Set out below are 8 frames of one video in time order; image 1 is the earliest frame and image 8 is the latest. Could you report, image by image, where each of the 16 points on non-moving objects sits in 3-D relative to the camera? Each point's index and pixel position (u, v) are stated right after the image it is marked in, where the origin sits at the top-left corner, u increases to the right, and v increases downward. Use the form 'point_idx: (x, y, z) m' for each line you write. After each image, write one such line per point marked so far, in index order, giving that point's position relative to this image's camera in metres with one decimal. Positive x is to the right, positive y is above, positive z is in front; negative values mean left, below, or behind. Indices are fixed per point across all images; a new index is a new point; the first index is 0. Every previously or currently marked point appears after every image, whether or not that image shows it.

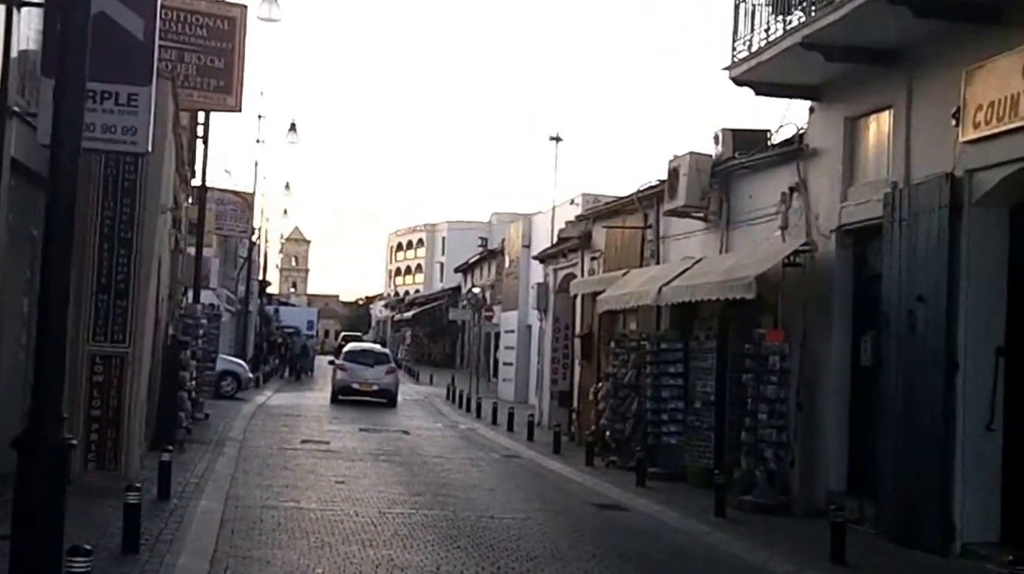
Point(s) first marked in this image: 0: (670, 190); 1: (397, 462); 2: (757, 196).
0: (+2.5, +1.5, +19.2) m
1: (-1.8, -2.8, +19.8) m
2: (+3.5, +1.3, +17.1) m
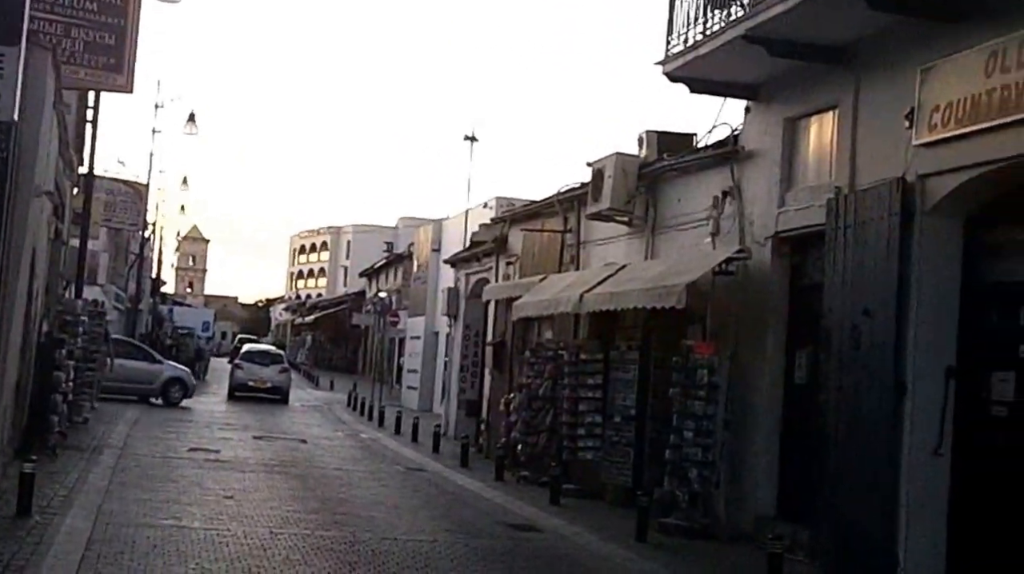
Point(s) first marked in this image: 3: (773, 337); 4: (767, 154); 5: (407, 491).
0: (+1.2, +1.4, +18.2) m
1: (-3.3, -2.8, +18.5) m
2: (+2.3, +1.2, +16.2) m
3: (+2.9, -0.6, +13.5) m
4: (+2.9, +1.5, +14.0) m
5: (-1.5, -3.0, +17.7) m
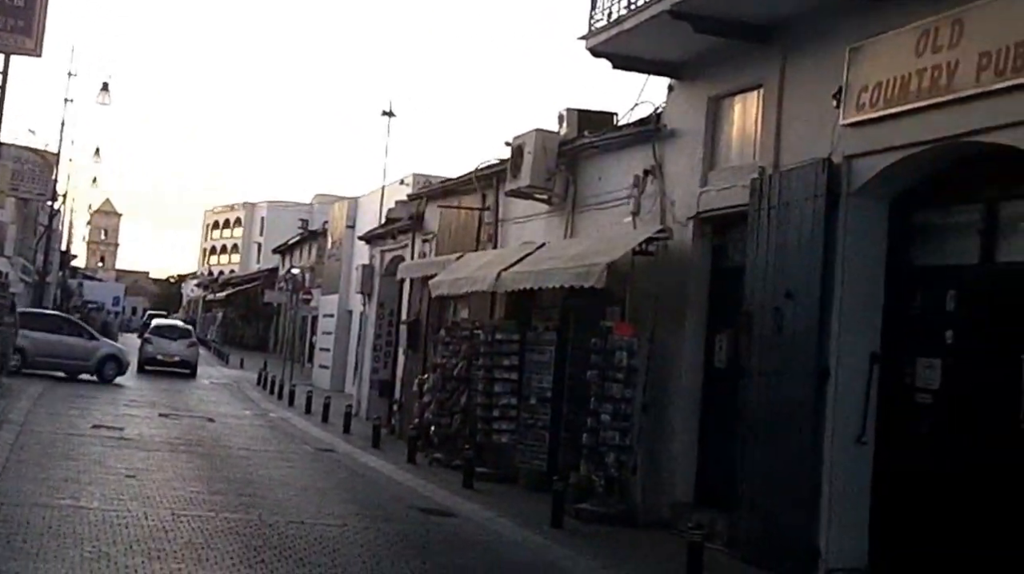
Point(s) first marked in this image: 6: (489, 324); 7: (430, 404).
0: (0.0, +1.7, +17.8) m
1: (-4.6, -2.4, +17.8) m
2: (+1.2, +1.4, +15.9) m
3: (+2.0, -0.4, +13.3) m
4: (+2.0, +1.7, +13.7) m
5: (-2.8, -2.6, +17.2) m
6: (-0.4, -0.5, +17.5) m
7: (-1.3, -1.9, +19.4) m
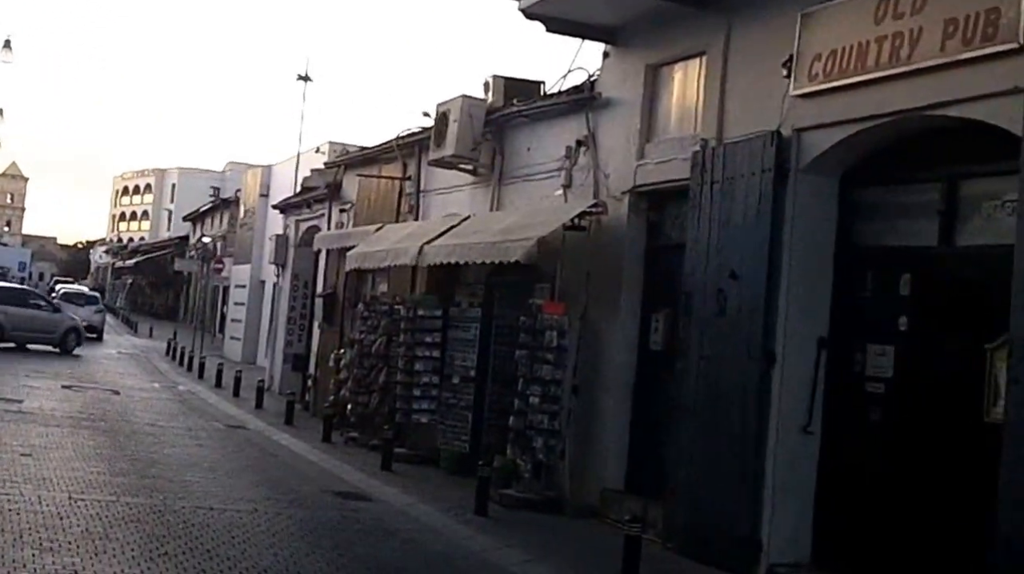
0: (-1.1, +2.1, +17.0) m
1: (-5.7, -2.0, +16.8) m
2: (+0.3, +1.7, +15.2) m
3: (+1.2, -0.1, +12.7) m
4: (+1.2, +2.0, +13.1) m
5: (-3.8, -2.2, +16.3) m
6: (-1.4, -0.2, +16.8) m
7: (-2.5, -1.4, +18.6) m
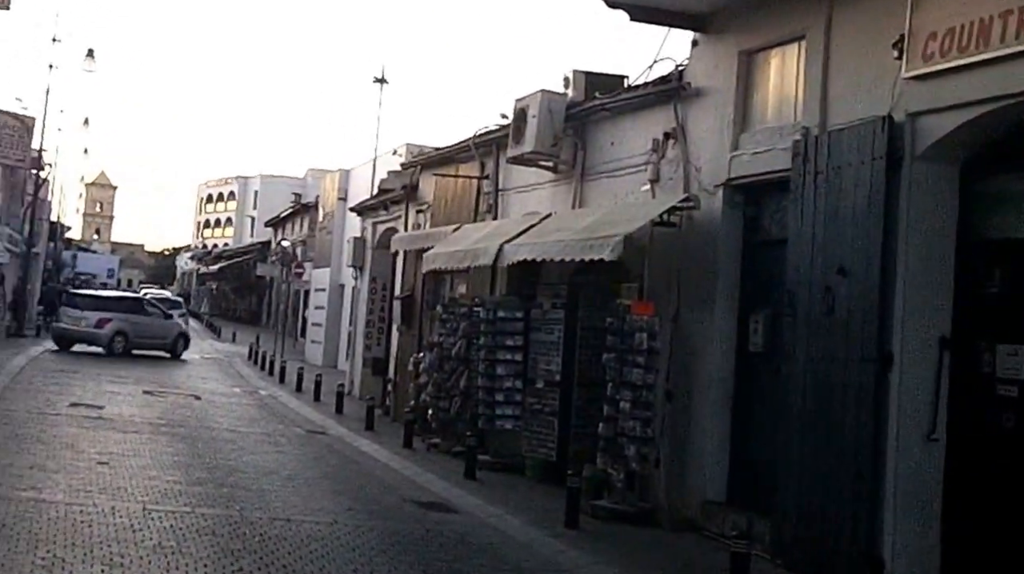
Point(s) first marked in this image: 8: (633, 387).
0: (+0.1, +2.1, +16.5) m
1: (-4.5, -2.0, +16.6) m
2: (+1.3, +1.7, +14.6) m
3: (+2.1, -0.1, +12.0) m
4: (+2.1, +2.0, +12.4) m
5: (-2.7, -2.3, +15.9) m
6: (-0.3, -0.2, +16.3) m
7: (-1.3, -1.5, +18.2) m
8: (+1.2, -1.0, +12.4) m
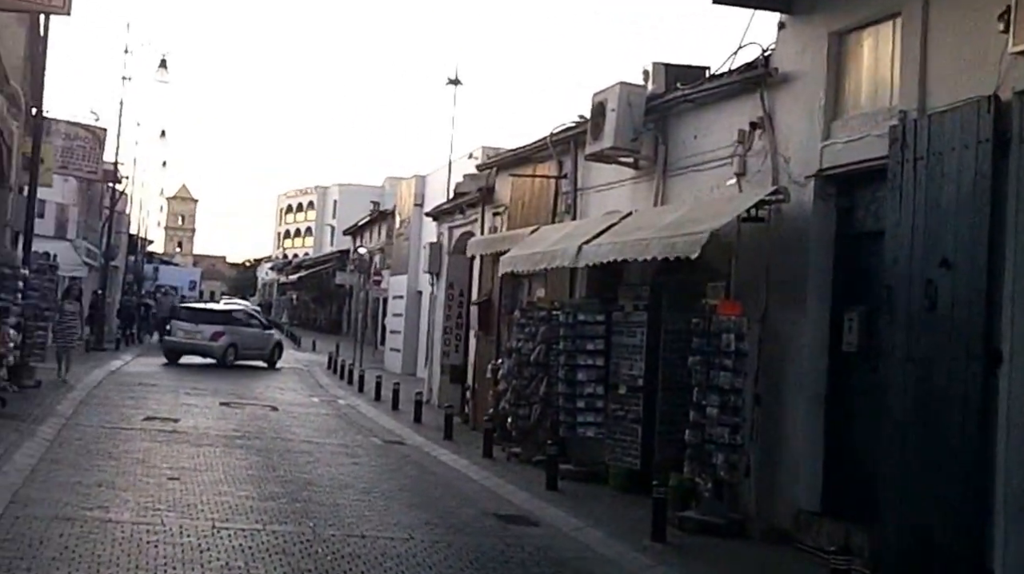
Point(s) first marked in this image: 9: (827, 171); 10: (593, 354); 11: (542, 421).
0: (+1.1, +2.1, +15.9) m
1: (-3.4, -2.2, +16.3) m
2: (+2.2, +1.7, +14.0) m
3: (+2.8, -0.1, +11.3) m
4: (+2.8, +2.0, +11.7) m
5: (-1.6, -2.3, +15.5) m
6: (+0.7, -0.2, +15.7) m
7: (-0.1, -1.5, +17.7) m
8: (+2.0, -1.0, +11.7) m
9: (+2.9, +1.1, +11.1) m
10: (+1.0, -0.9, +15.3) m
11: (+0.4, -1.8, +16.4) m
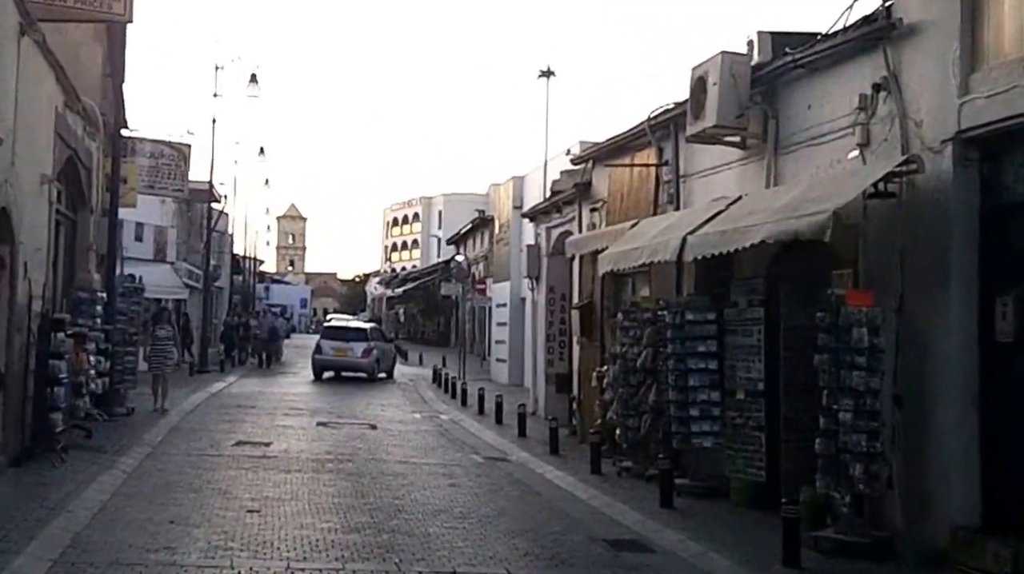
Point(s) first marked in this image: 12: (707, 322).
0: (+2.2, +2.1, +14.5) m
1: (-2.1, -2.3, +15.2) m
2: (+3.1, +1.8, +12.4) m
3: (+3.6, +0.1, +9.7) m
4: (+3.5, +2.2, +10.1) m
5: (-0.4, -2.4, +14.3) m
6: (+1.9, -0.2, +14.3) m
7: (+1.3, -1.5, +16.3) m
8: (+2.9, -0.9, +10.2) m
9: (+3.6, +1.2, +9.5) m
10: (+2.2, -0.8, +13.8) m
11: (+1.8, -1.8, +15.0) m
12: (+2.2, -0.4, +13.9) m
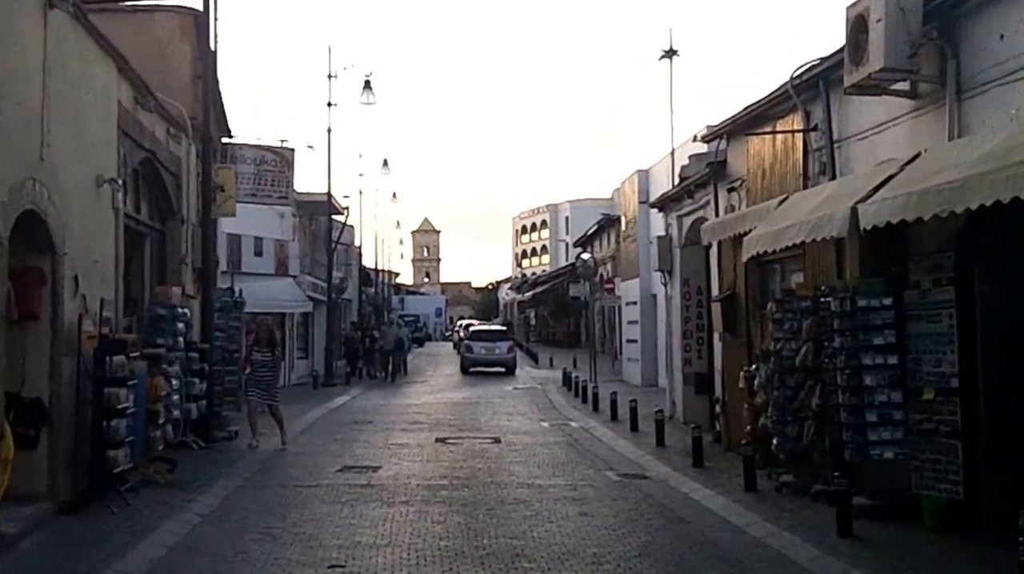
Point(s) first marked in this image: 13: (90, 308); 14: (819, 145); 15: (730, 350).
0: (+3.4, +2.3, +12.0) m
1: (-0.6, -2.3, +13.2) m
2: (+4.1, +2.1, +9.9) m
3: (+4.4, +0.3, +7.1) m
4: (+4.3, +2.4, +7.5) m
5: (+1.1, -2.3, +12.1) m
6: (+3.2, 0.0, +11.8) m
7: (+2.9, -1.4, +13.9) m
8: (+3.8, -0.7, +7.7) m
9: (+4.3, +1.5, +6.9) m
10: (+3.5, -0.6, +11.3) m
11: (+3.2, -1.6, +12.6) m
12: (+3.5, -0.2, +11.4) m
13: (-4.1, -0.2, +11.8) m
14: (+3.7, +1.7, +14.8) m
15: (+3.3, -0.9, +18.1) m
